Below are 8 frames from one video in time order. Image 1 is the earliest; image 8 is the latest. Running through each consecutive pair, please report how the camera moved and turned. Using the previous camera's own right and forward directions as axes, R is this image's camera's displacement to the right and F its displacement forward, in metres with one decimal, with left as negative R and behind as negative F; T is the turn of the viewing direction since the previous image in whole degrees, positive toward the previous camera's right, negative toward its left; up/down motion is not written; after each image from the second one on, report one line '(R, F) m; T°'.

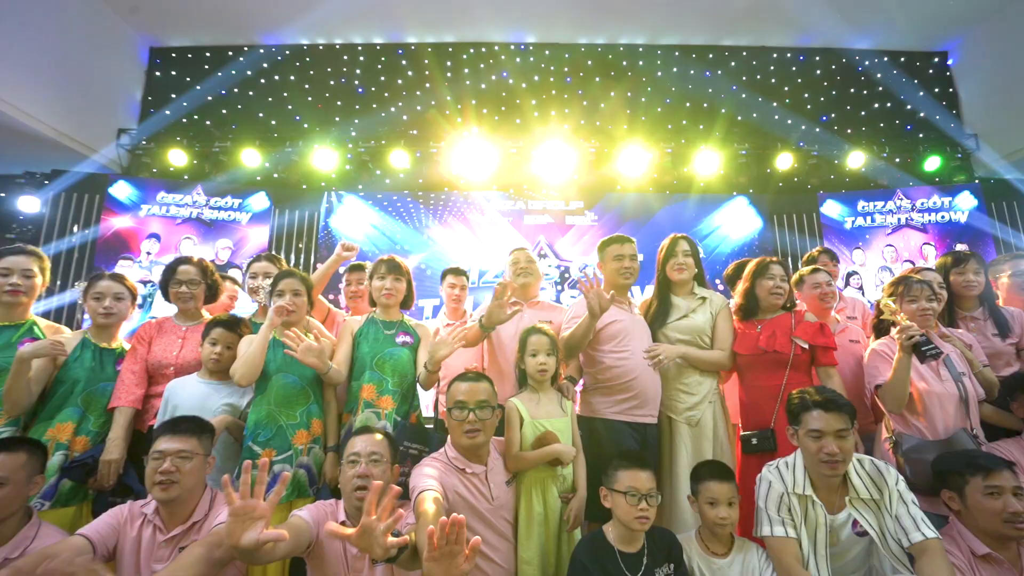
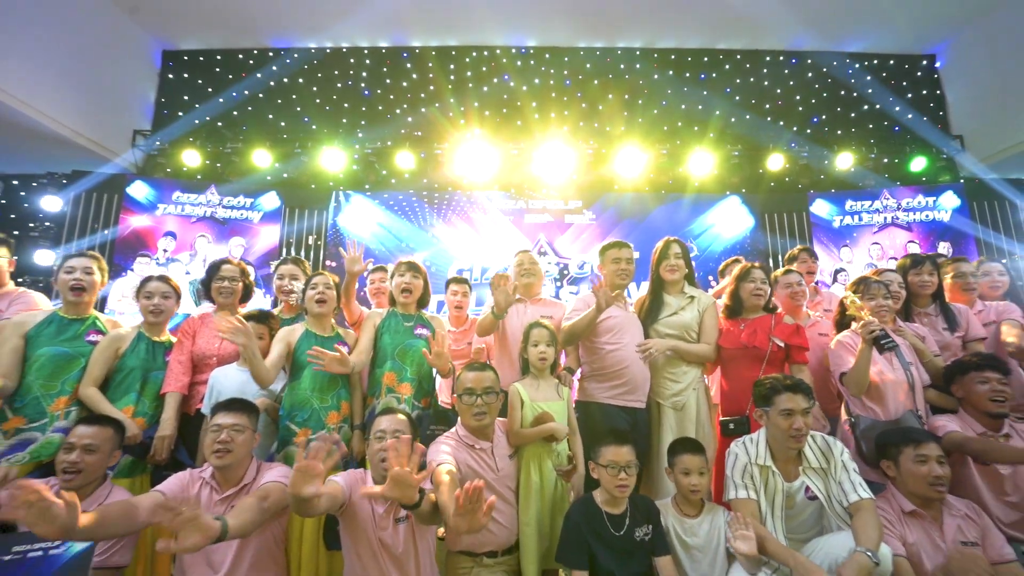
(0.0, -0.3) m; 0°
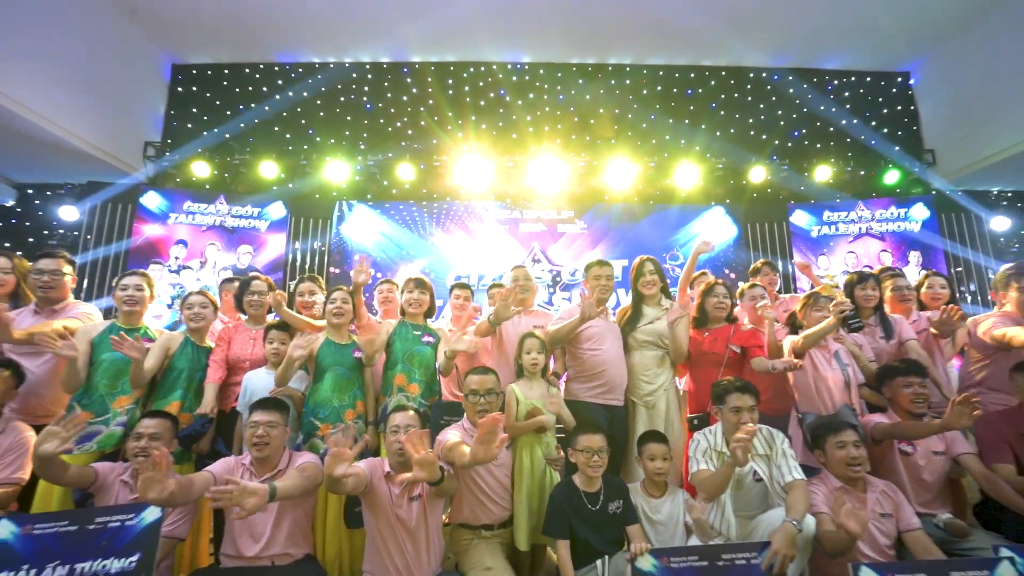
(0.0, -0.3) m; 0°
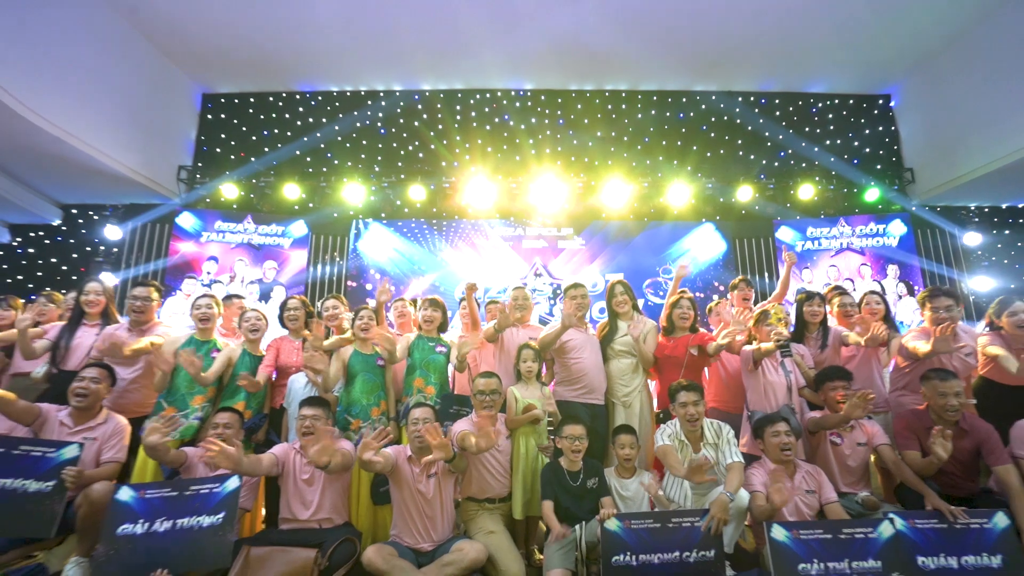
(+0.1, -0.5) m; -1°
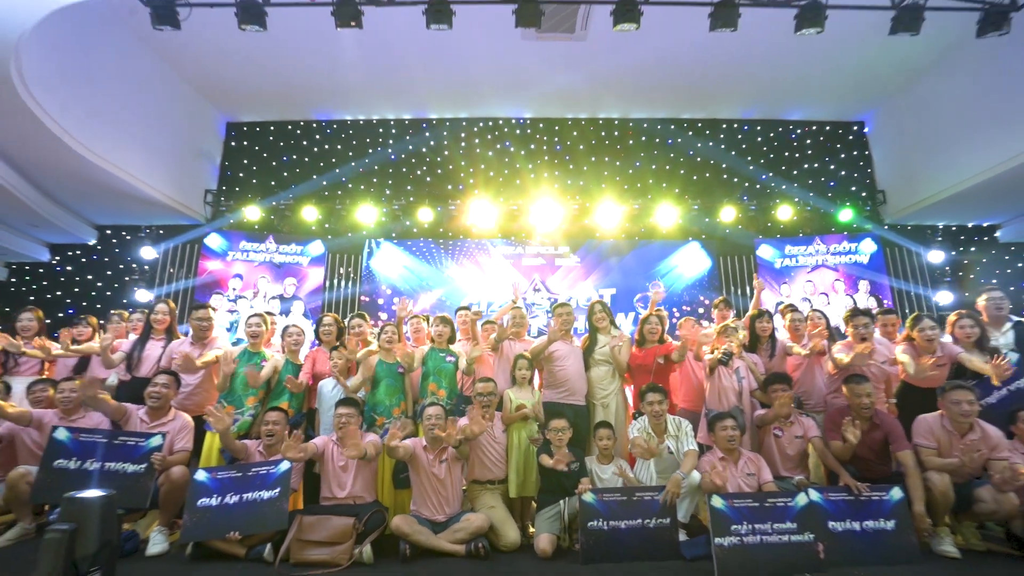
(0.0, -0.6) m; 0°
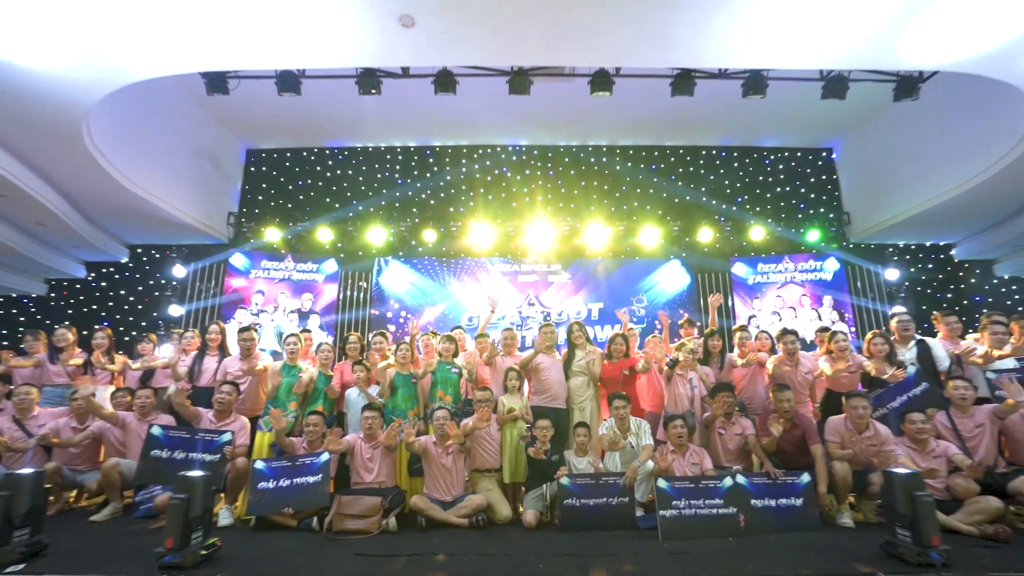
(0.0, -0.8) m; 0°
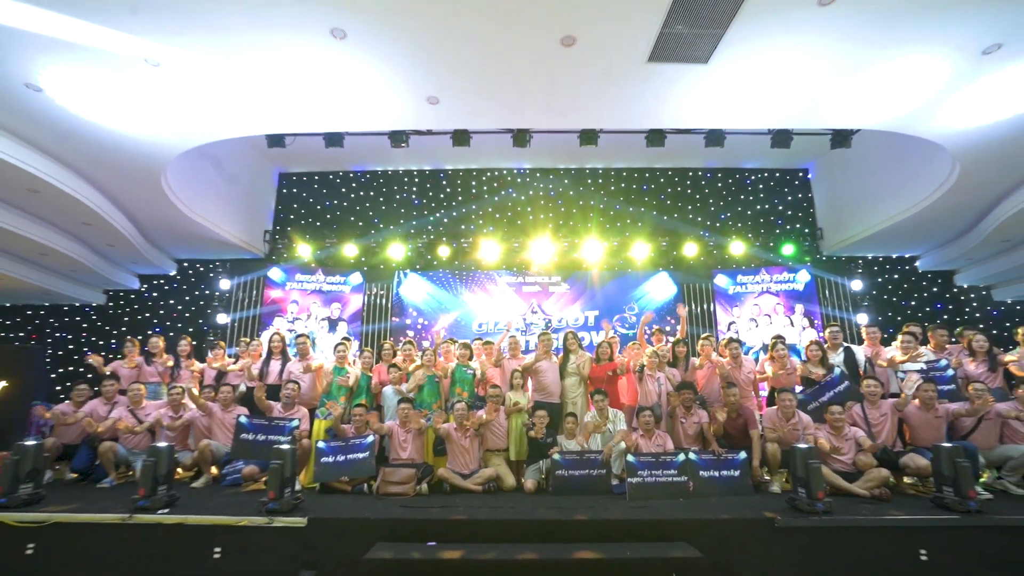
(0.0, -1.1) m; -1°
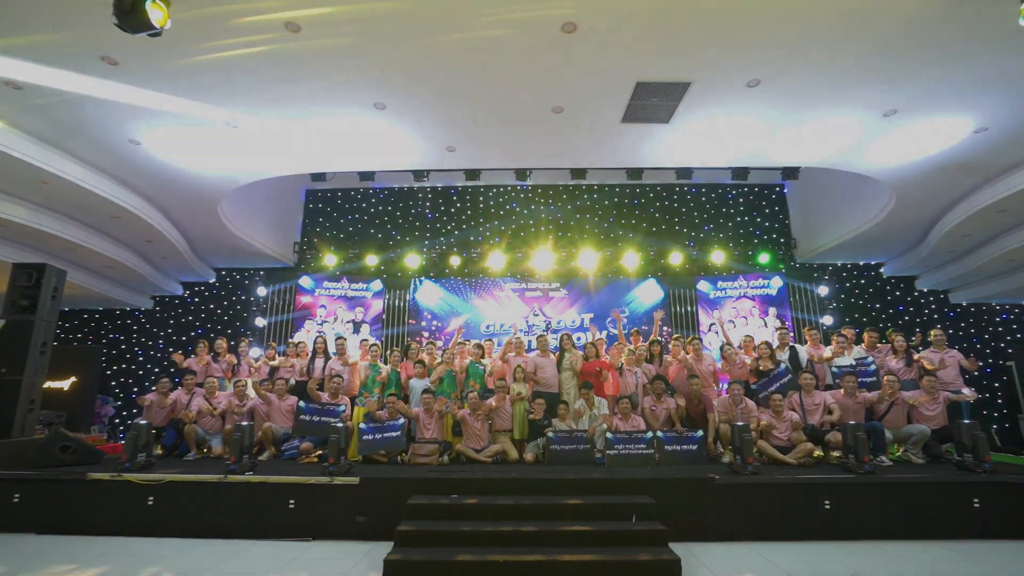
(0.0, -1.2) m; -1°
